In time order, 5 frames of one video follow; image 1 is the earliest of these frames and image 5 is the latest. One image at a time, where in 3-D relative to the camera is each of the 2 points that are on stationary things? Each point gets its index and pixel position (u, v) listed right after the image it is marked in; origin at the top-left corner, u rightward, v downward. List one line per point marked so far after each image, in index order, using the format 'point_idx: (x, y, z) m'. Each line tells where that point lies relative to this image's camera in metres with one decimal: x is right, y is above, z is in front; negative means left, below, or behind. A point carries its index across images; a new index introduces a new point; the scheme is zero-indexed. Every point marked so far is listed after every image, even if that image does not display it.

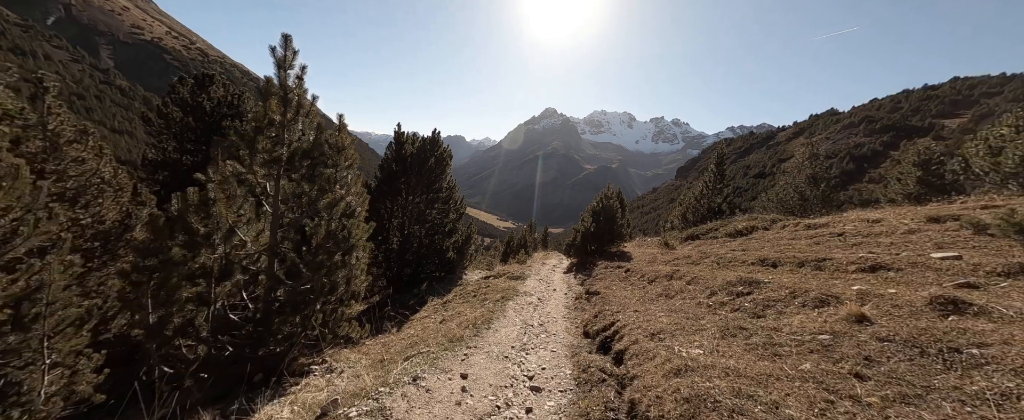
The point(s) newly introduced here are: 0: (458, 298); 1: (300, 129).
0: (-2.8, -4.6, +16.7) m
1: (-5.7, +2.2, +8.6) m
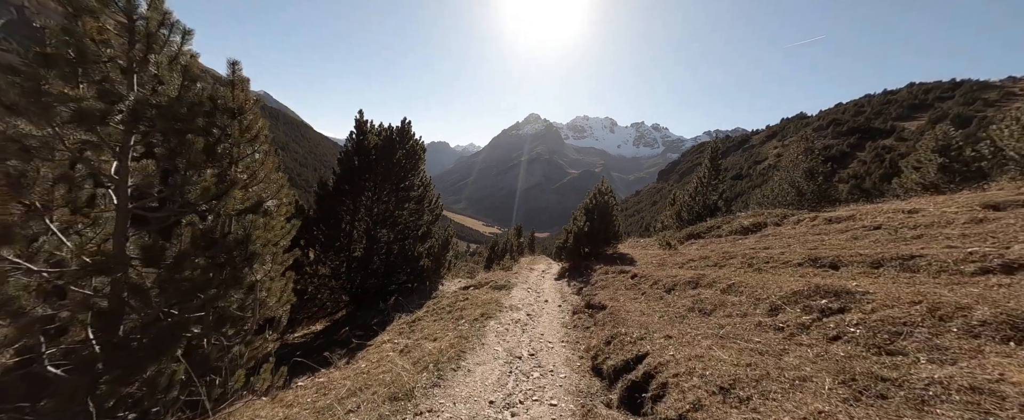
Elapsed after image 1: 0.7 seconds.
0: (-3.5, -4.5, +13.7) m
1: (-6.2, +2.3, +5.6) m
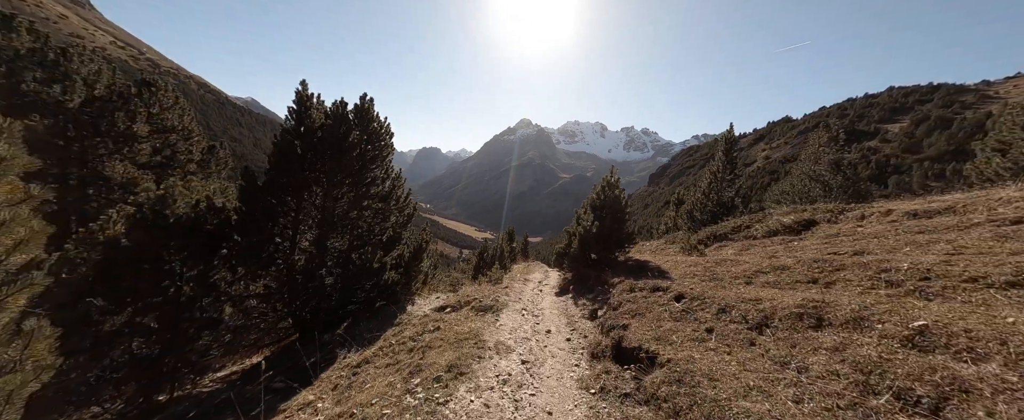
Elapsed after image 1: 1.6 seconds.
0: (-3.8, -4.3, +9.6) m
1: (-6.4, +2.6, +1.4) m
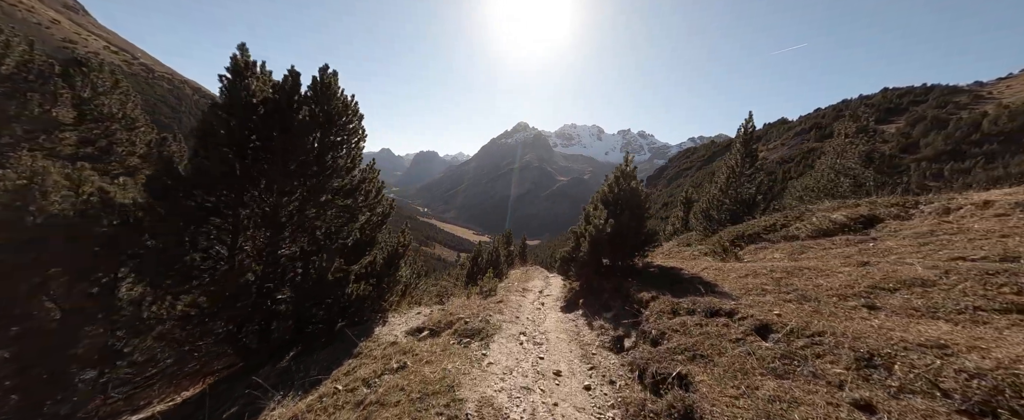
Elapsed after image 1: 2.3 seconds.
0: (-4.0, -4.2, +6.6) m
1: (-6.5, +2.8, -1.5) m
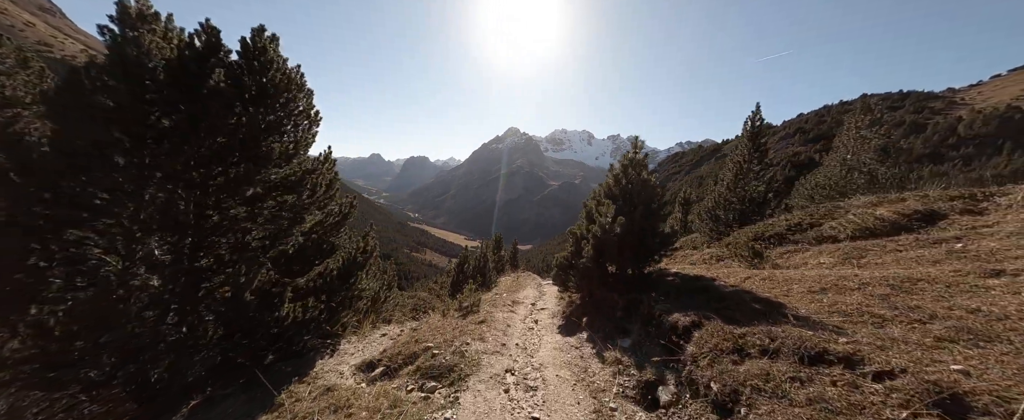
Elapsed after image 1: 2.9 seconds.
0: (-4.3, -4.0, +3.8) m
1: (-6.7, +3.1, -4.2) m
